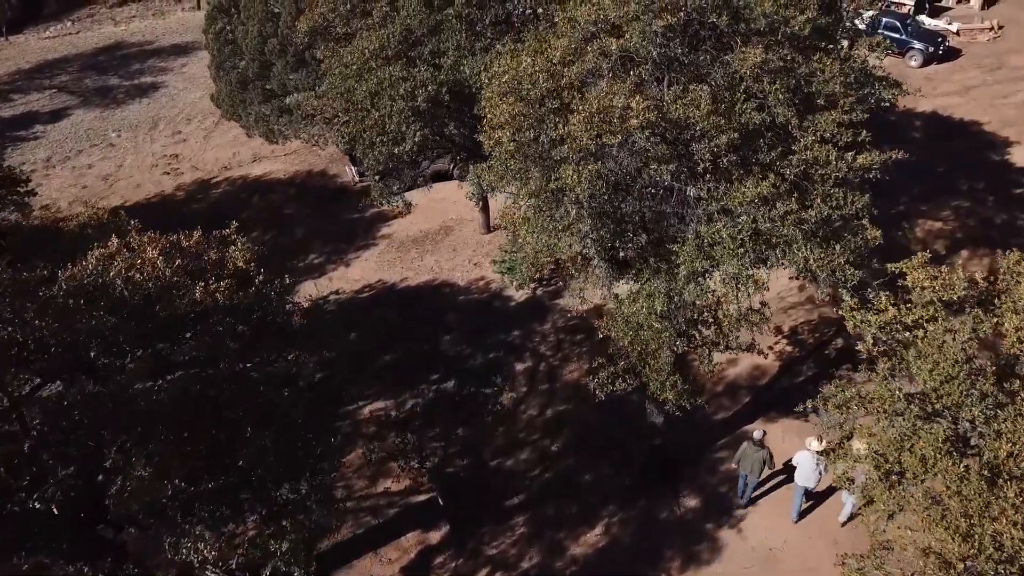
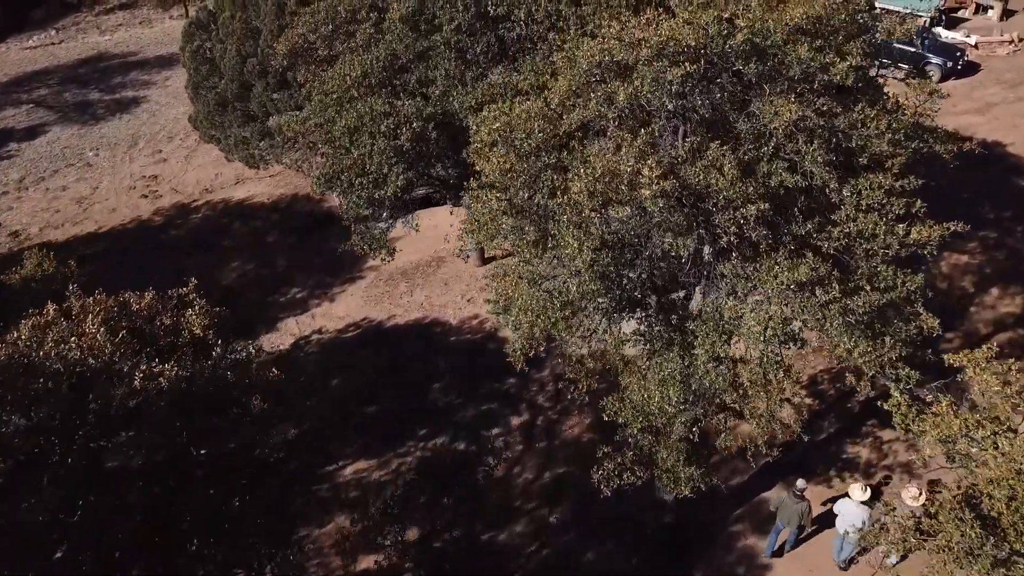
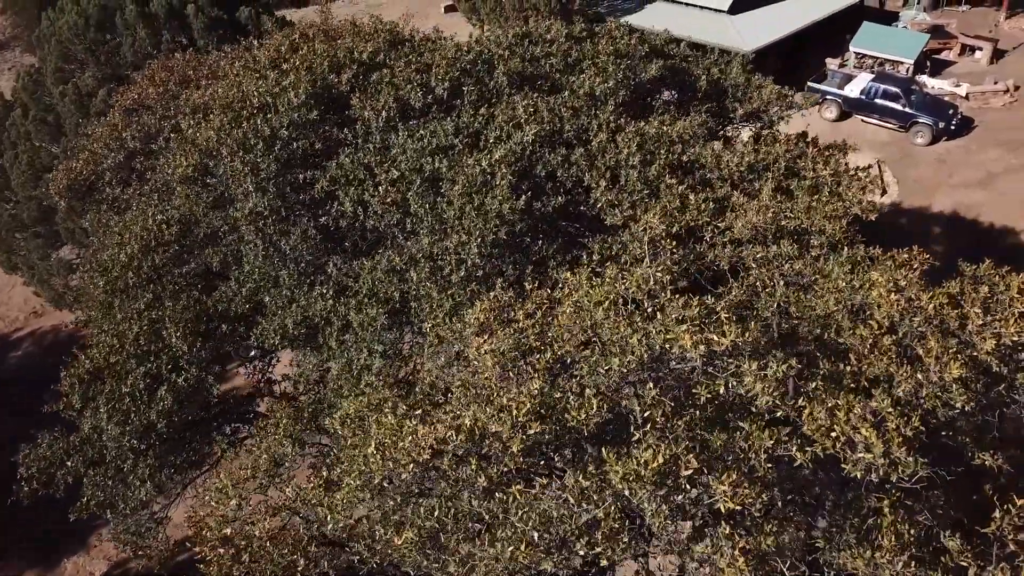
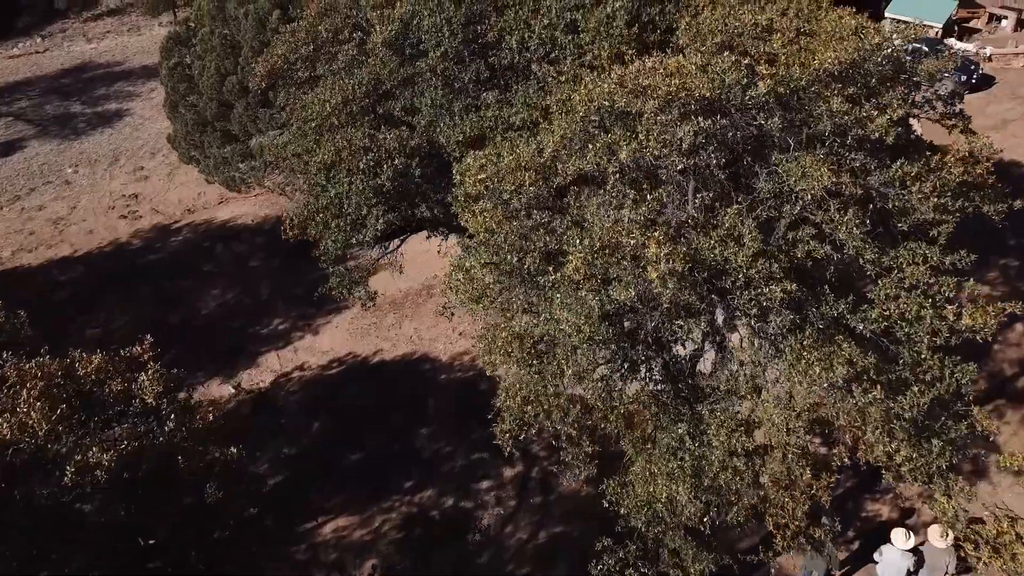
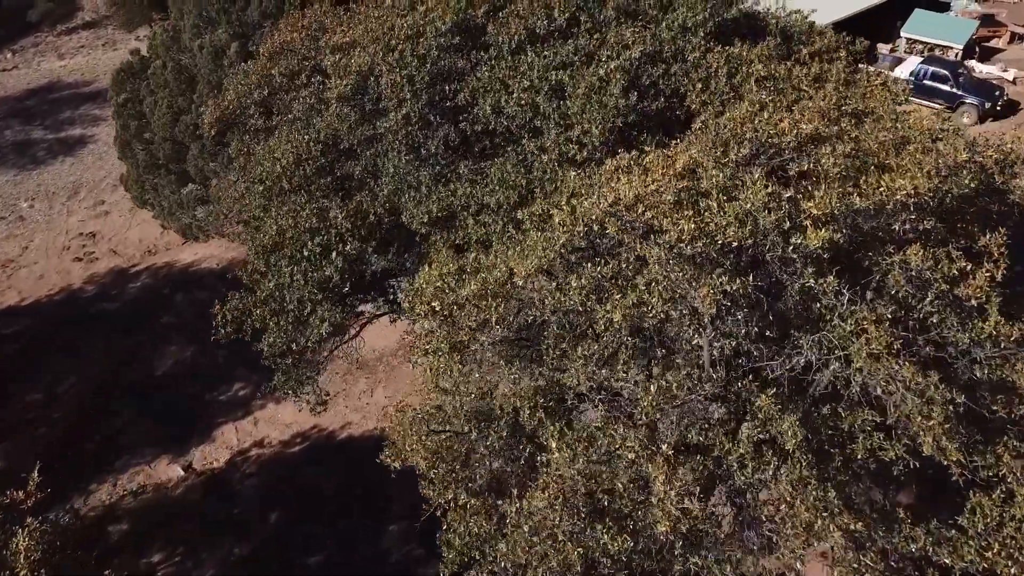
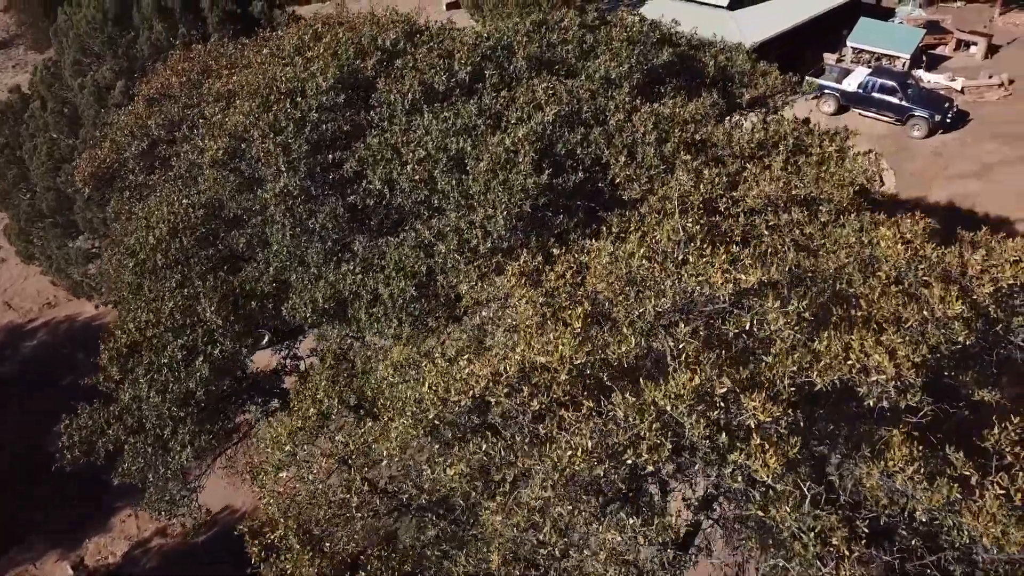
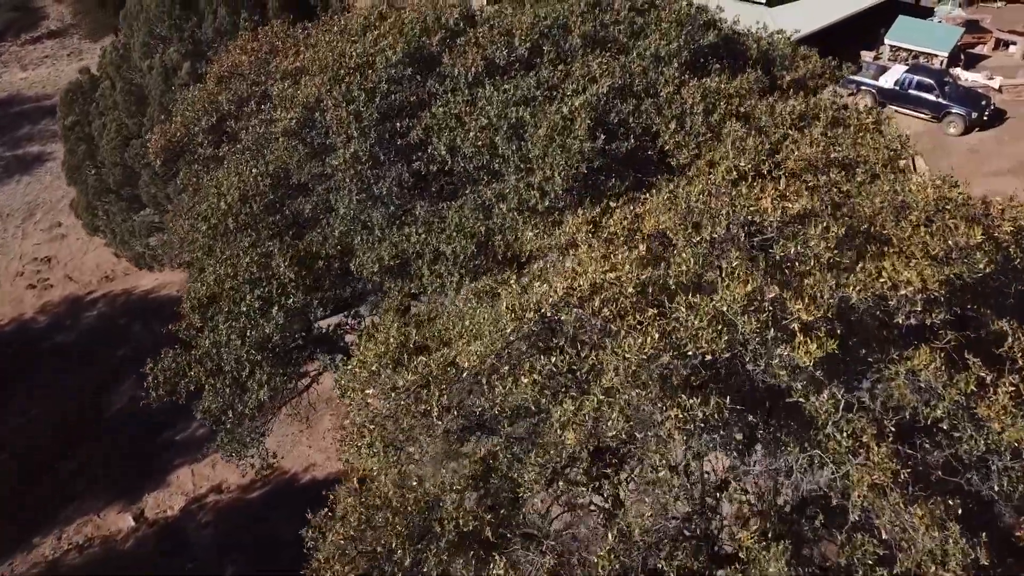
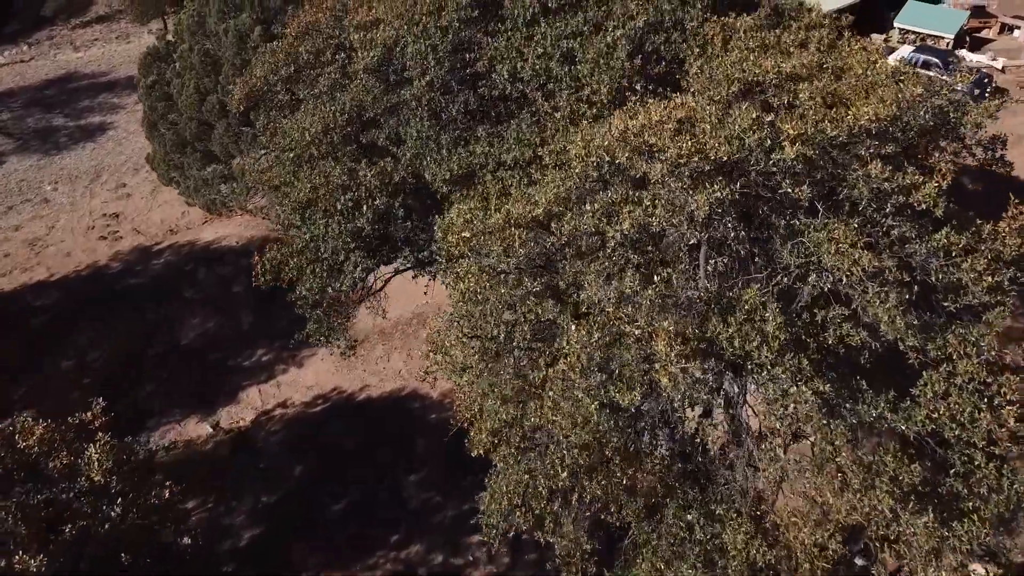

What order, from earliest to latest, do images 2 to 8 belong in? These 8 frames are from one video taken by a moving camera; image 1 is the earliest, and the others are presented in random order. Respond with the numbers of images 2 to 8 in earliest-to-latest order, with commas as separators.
2, 4, 8, 5, 7, 6, 3
